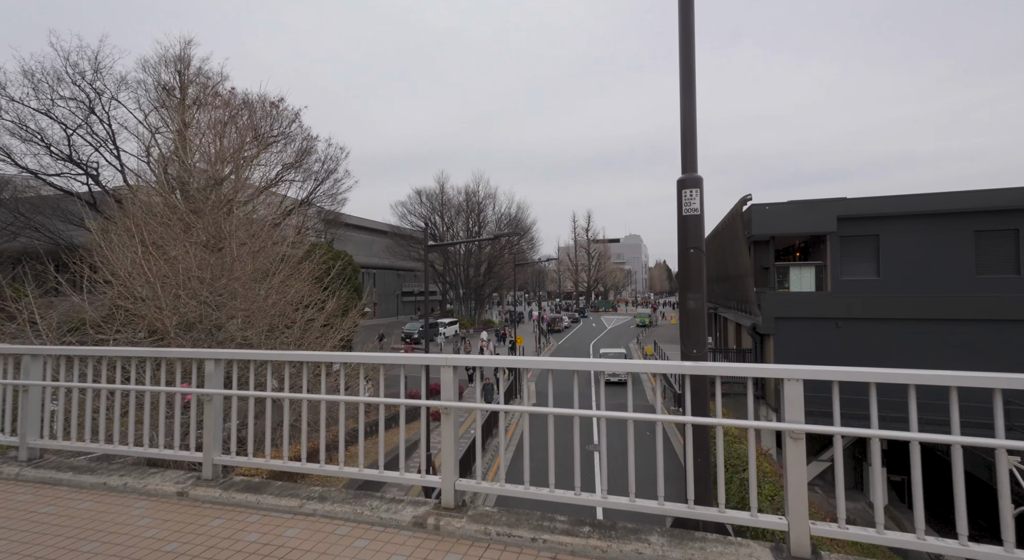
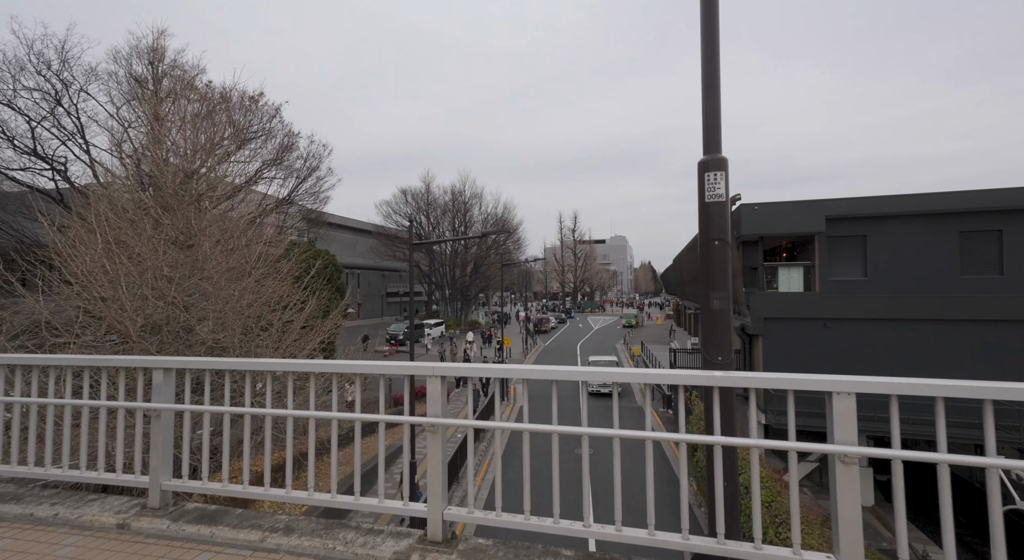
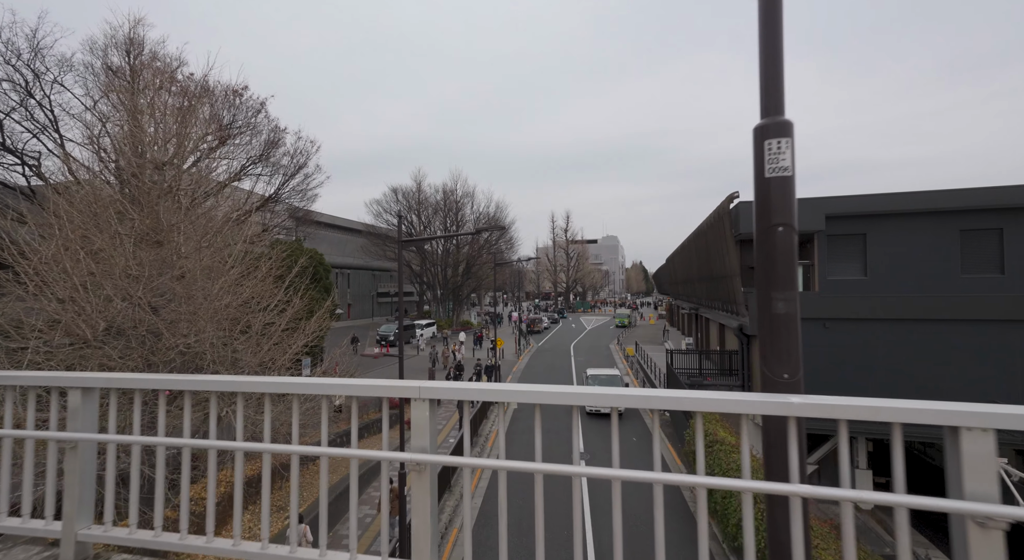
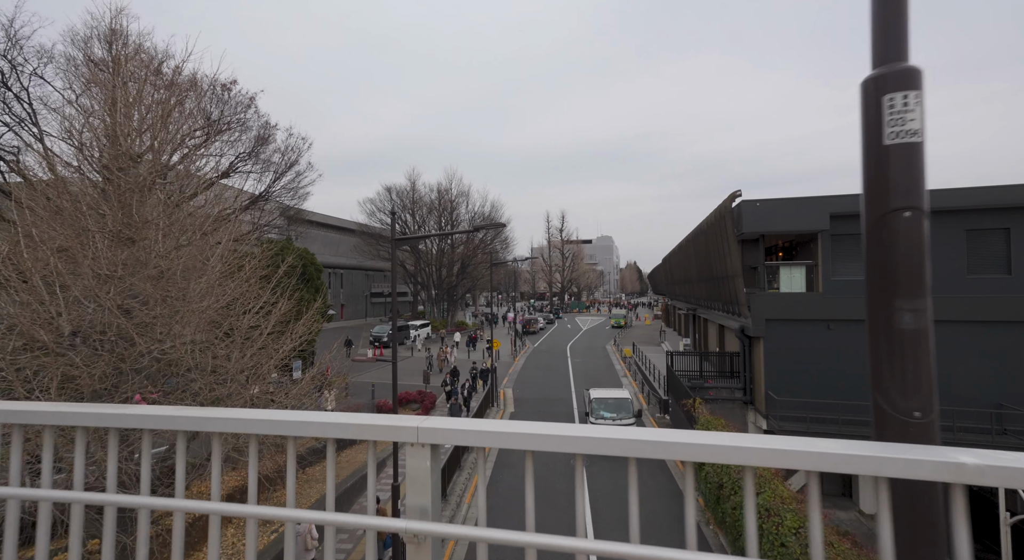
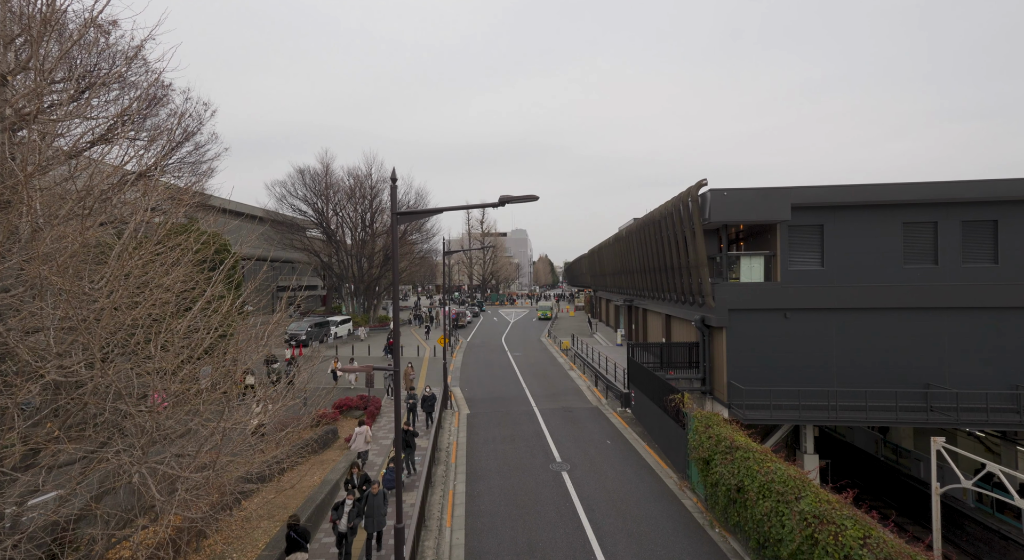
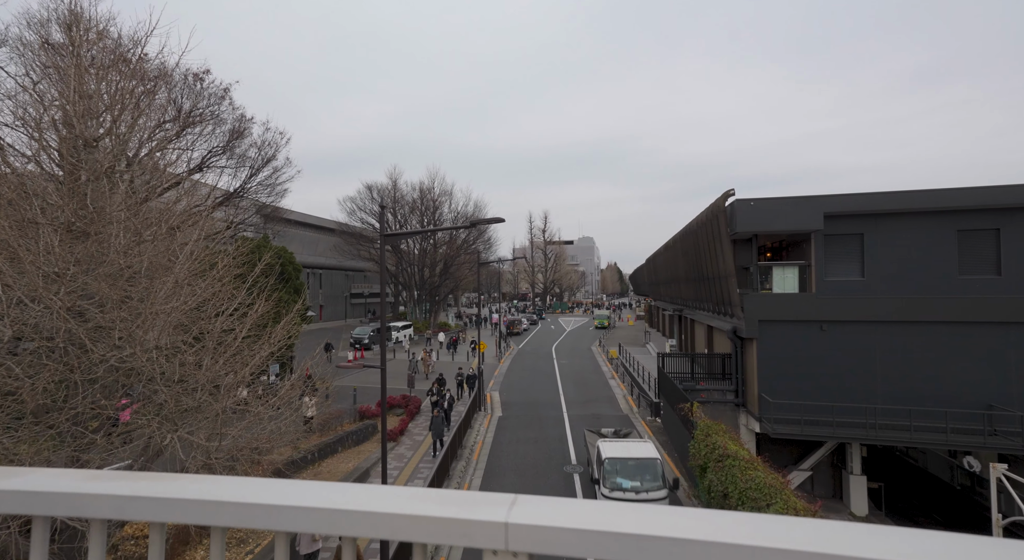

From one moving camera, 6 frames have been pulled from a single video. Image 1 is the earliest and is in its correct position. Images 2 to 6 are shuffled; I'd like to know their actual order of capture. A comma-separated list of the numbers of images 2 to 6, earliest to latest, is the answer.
2, 3, 4, 6, 5
